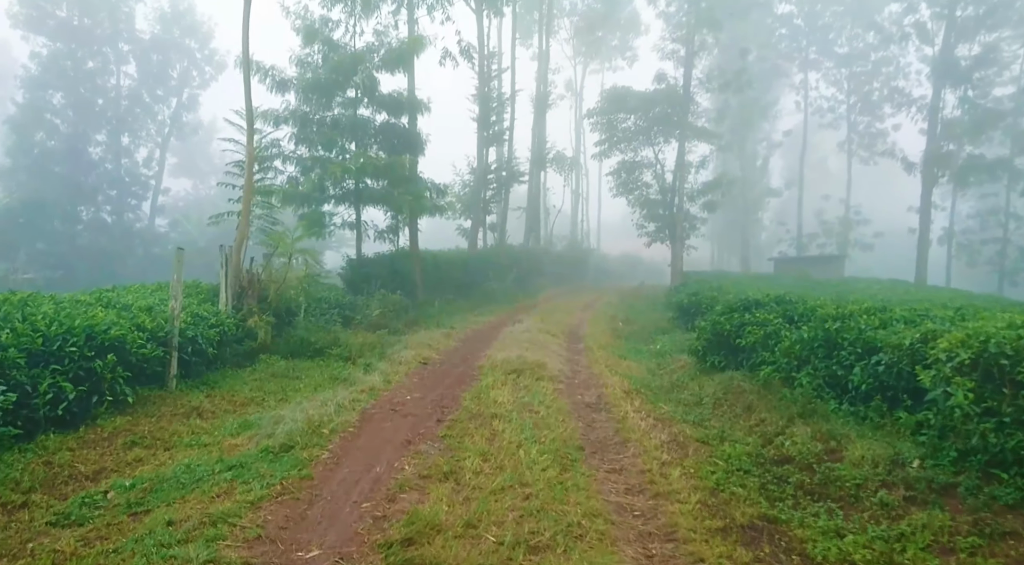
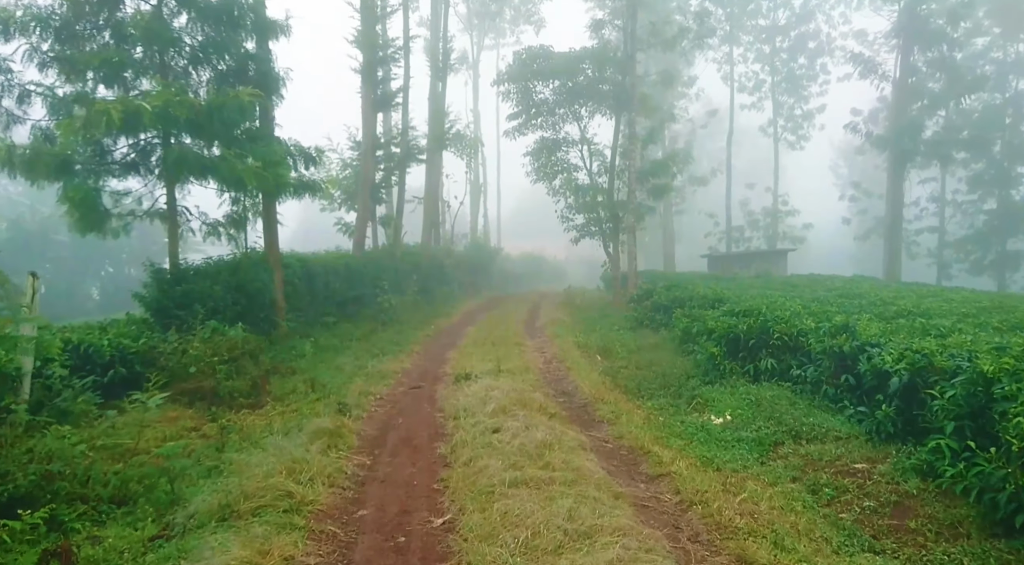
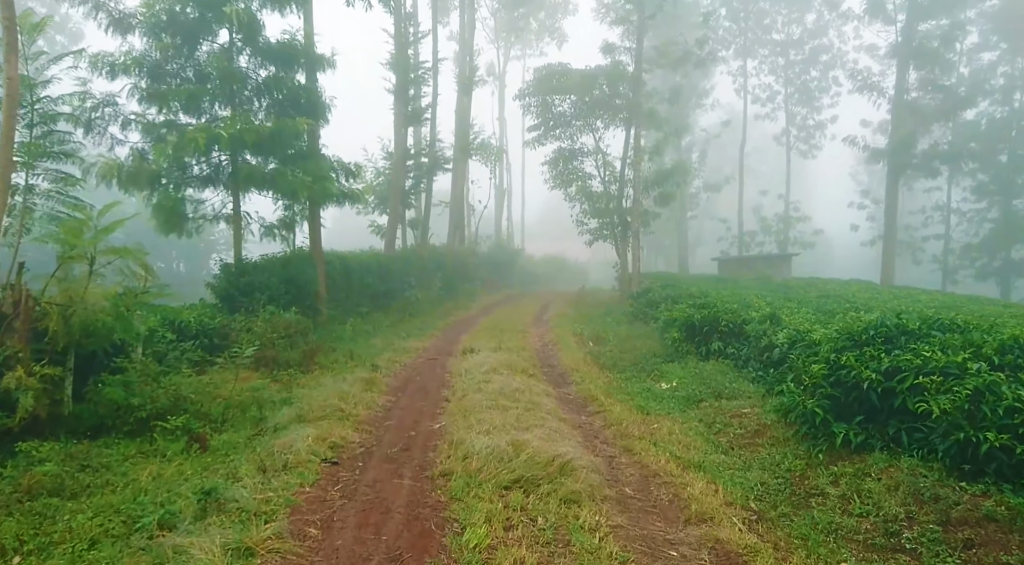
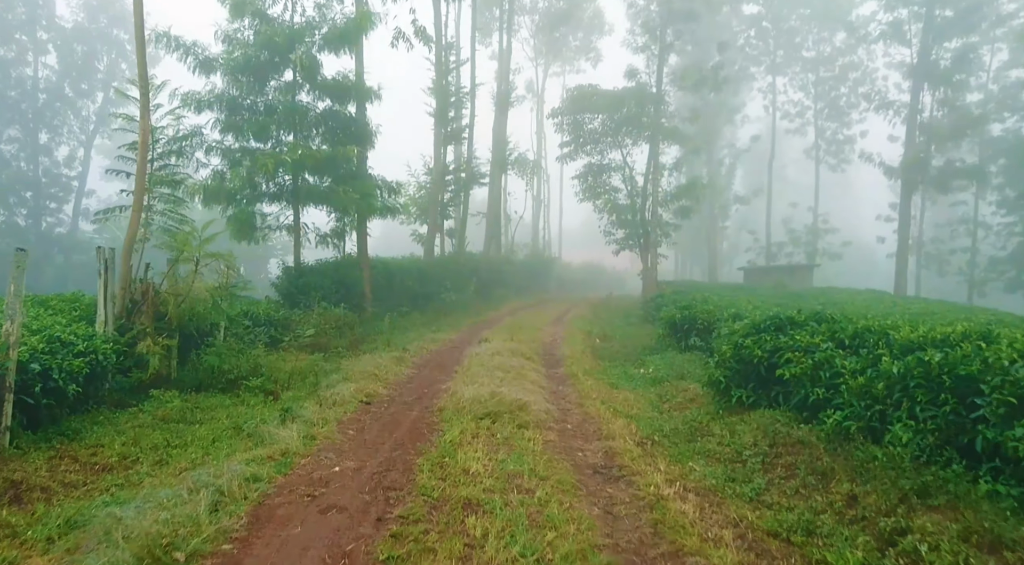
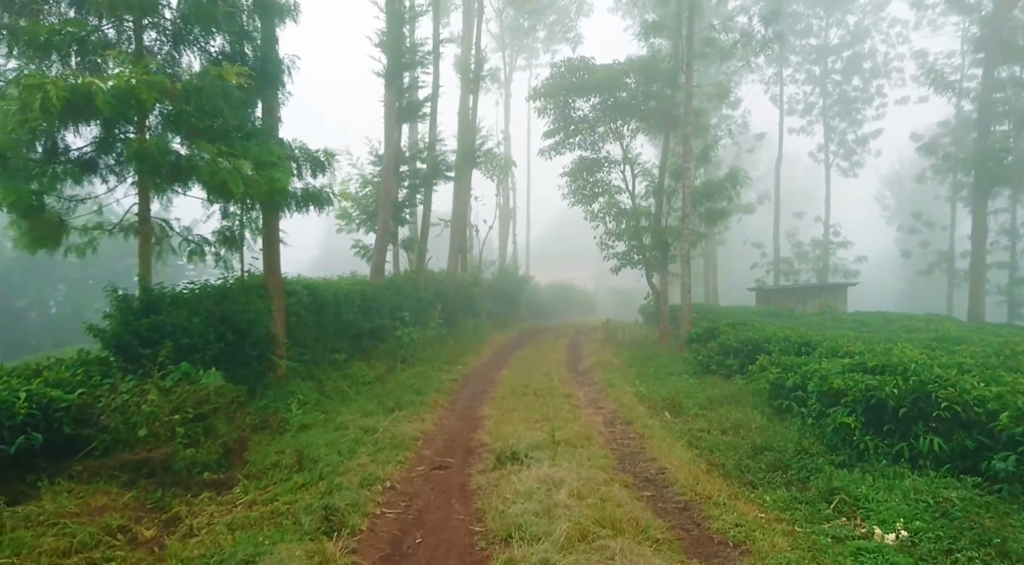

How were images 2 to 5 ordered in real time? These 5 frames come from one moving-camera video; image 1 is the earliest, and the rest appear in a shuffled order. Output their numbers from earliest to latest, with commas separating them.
4, 3, 2, 5
